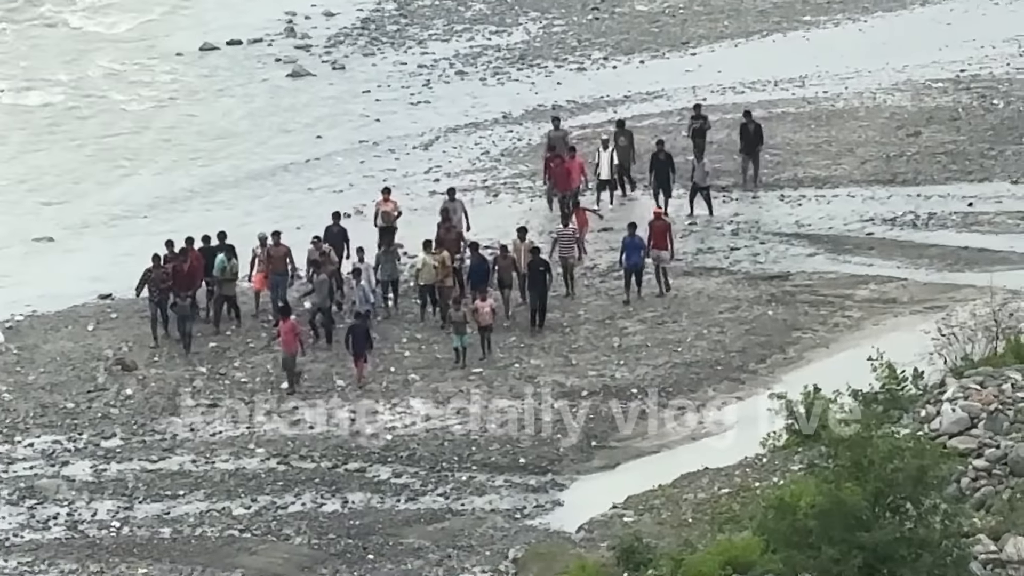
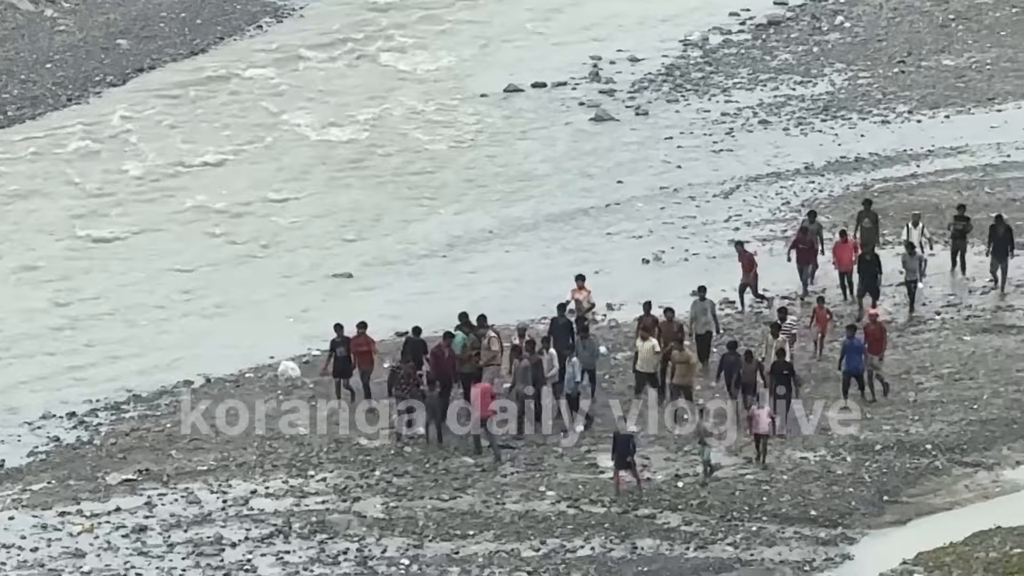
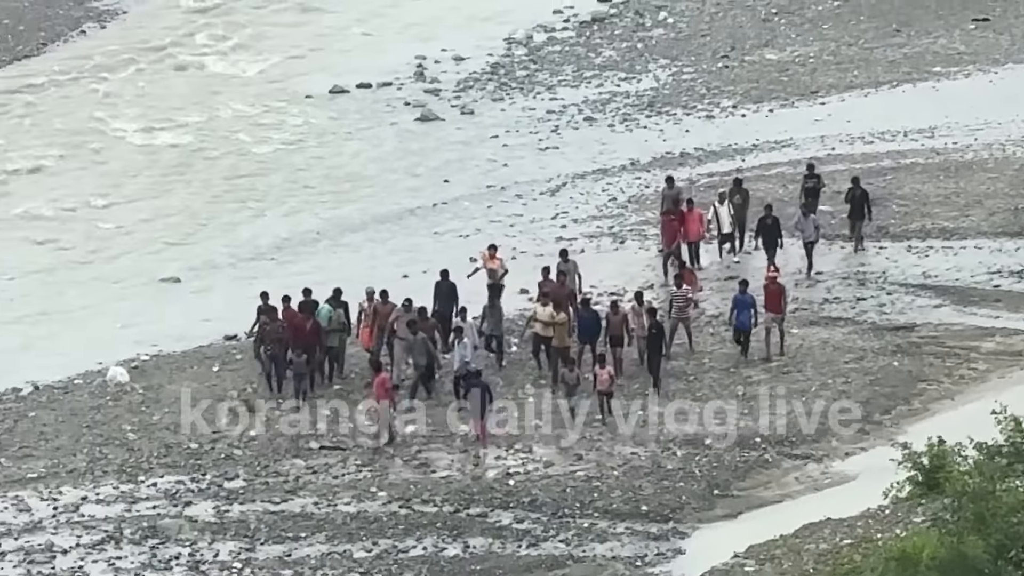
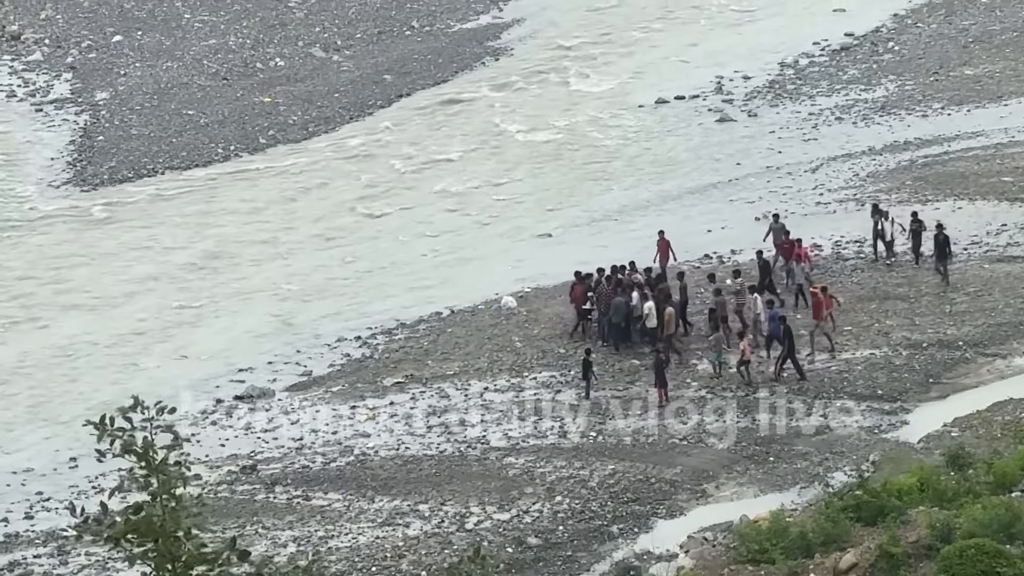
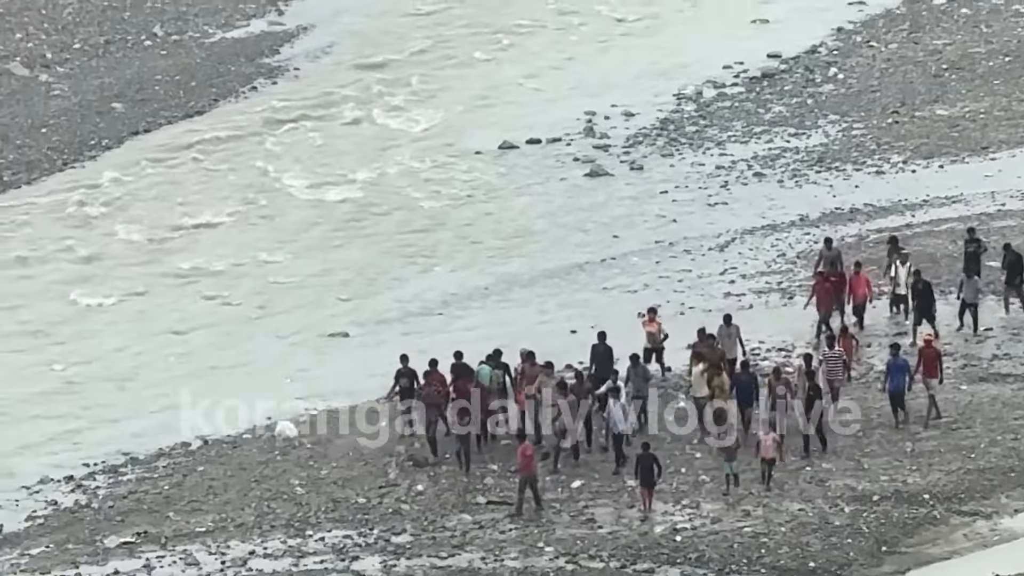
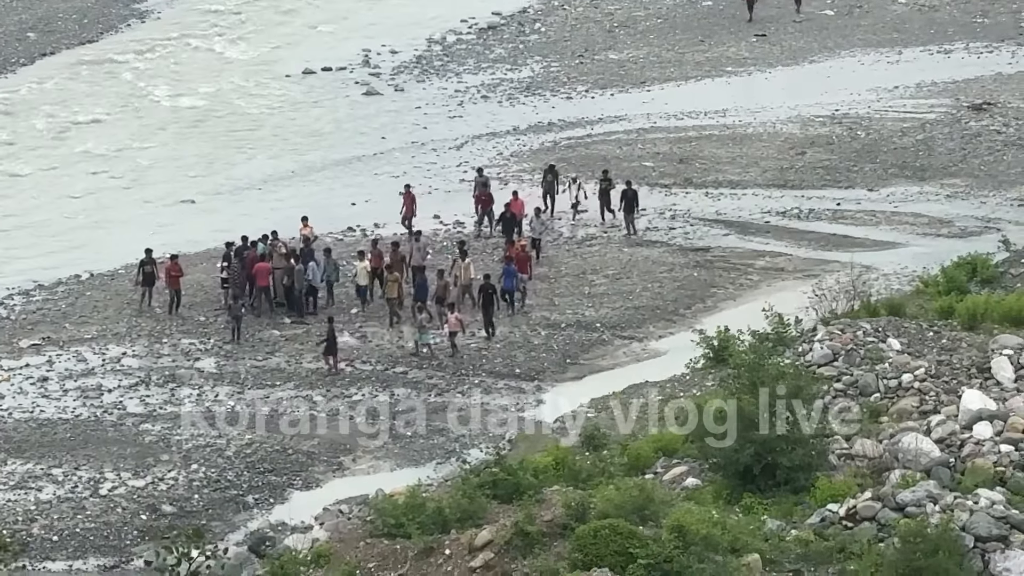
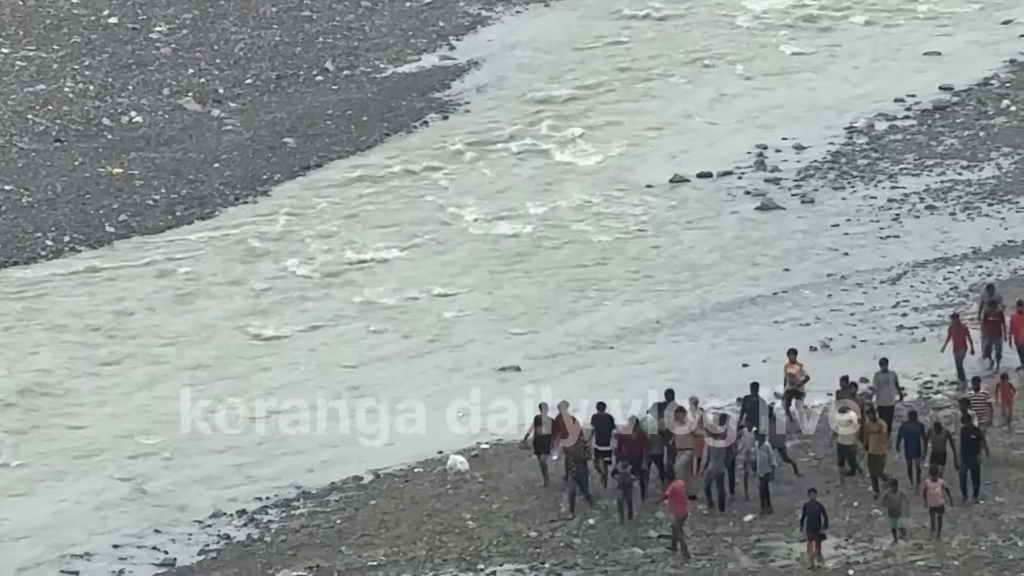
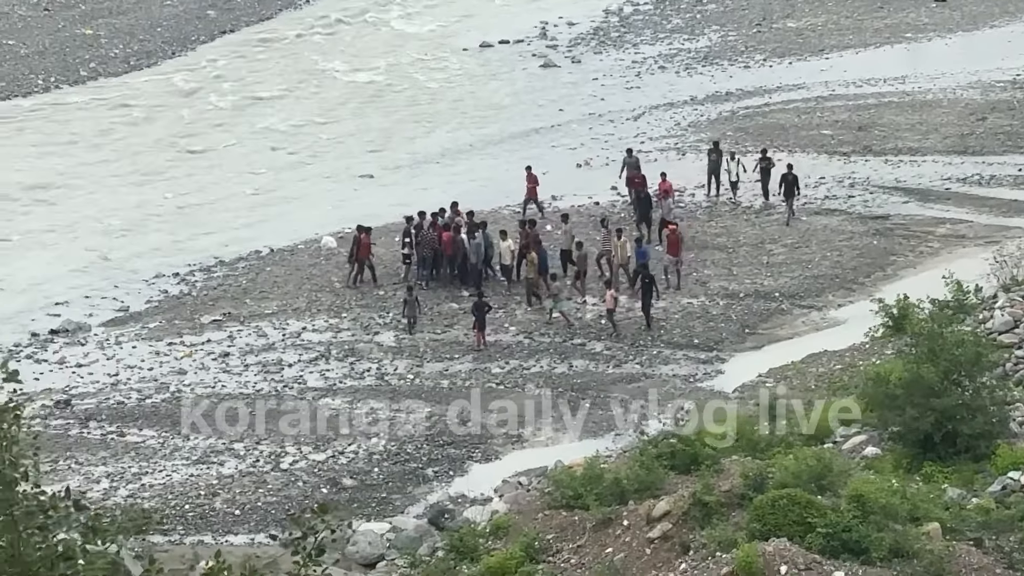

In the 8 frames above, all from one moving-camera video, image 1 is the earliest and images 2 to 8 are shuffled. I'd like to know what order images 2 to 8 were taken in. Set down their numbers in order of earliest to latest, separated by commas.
3, 5, 7, 2, 6, 8, 4
